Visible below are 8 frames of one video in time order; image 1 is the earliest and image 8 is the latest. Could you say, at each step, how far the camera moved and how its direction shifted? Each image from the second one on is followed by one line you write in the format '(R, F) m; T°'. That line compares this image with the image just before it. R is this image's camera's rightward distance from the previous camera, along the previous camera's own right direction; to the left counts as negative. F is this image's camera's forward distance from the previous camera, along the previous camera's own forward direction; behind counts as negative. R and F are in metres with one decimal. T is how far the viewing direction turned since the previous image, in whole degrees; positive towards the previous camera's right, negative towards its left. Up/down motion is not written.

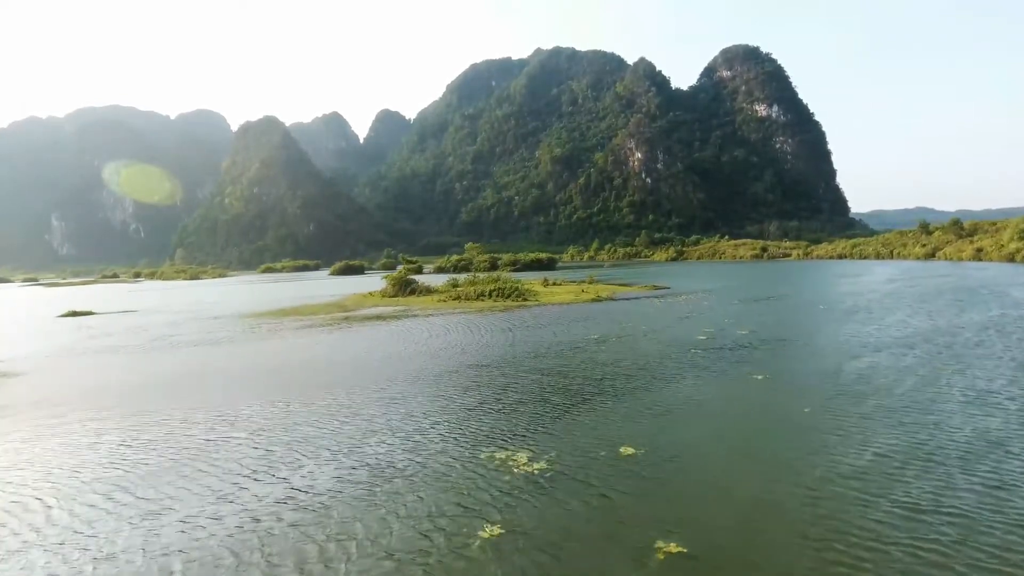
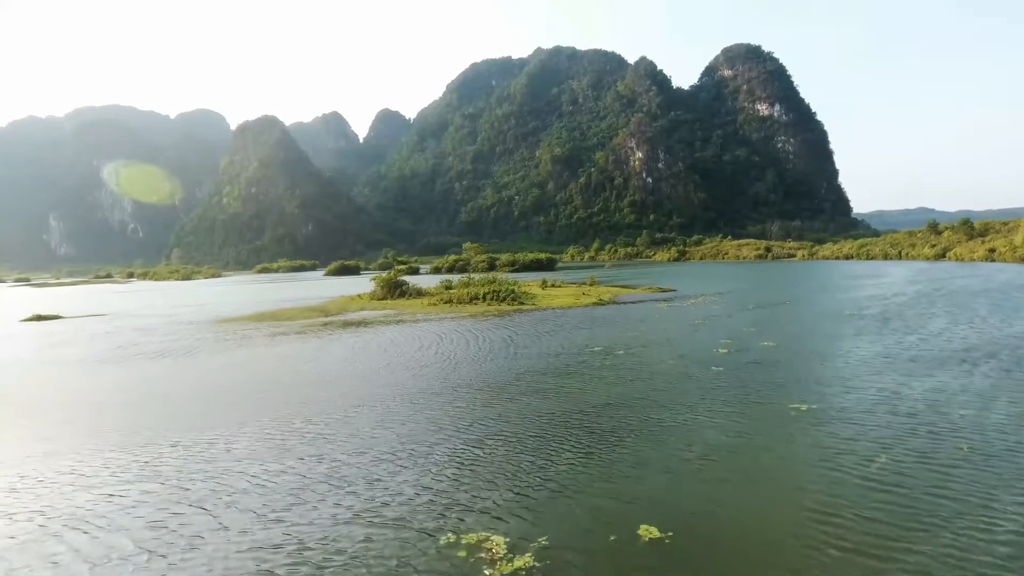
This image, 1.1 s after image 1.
(+0.3, +2.9) m; 0°
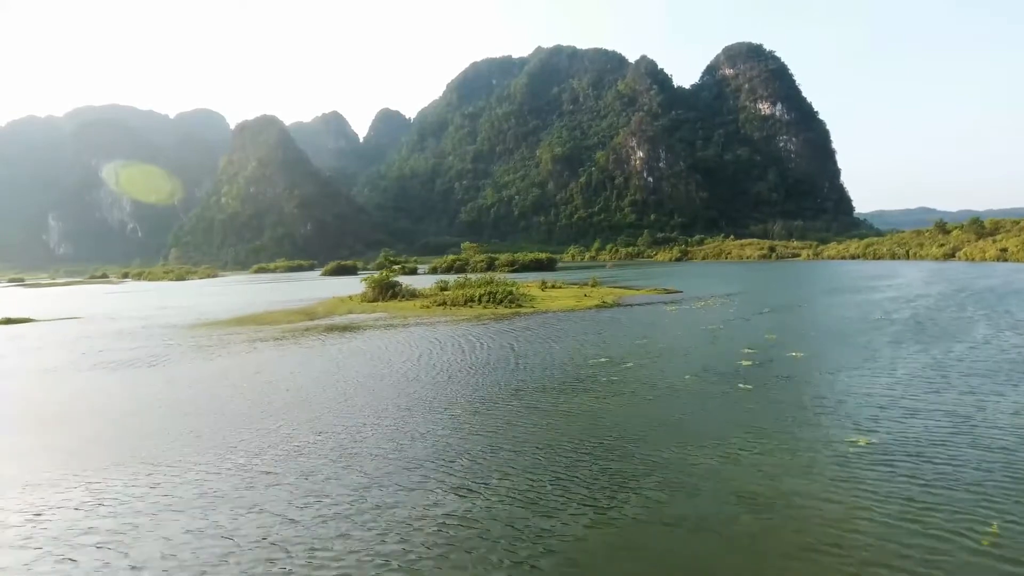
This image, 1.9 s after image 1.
(+0.2, +2.4) m; 0°
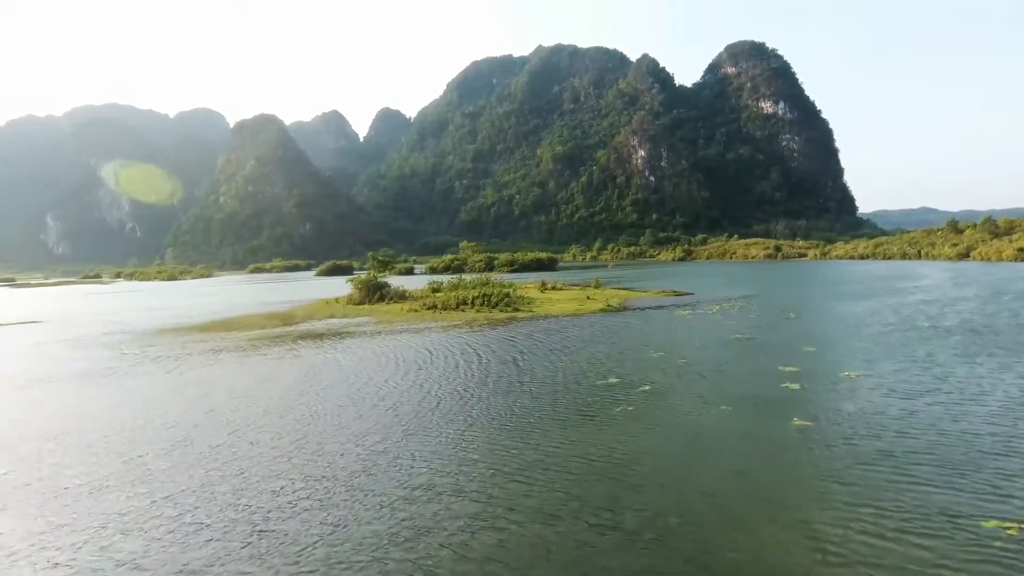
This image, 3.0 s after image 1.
(+0.2, +3.3) m; 0°
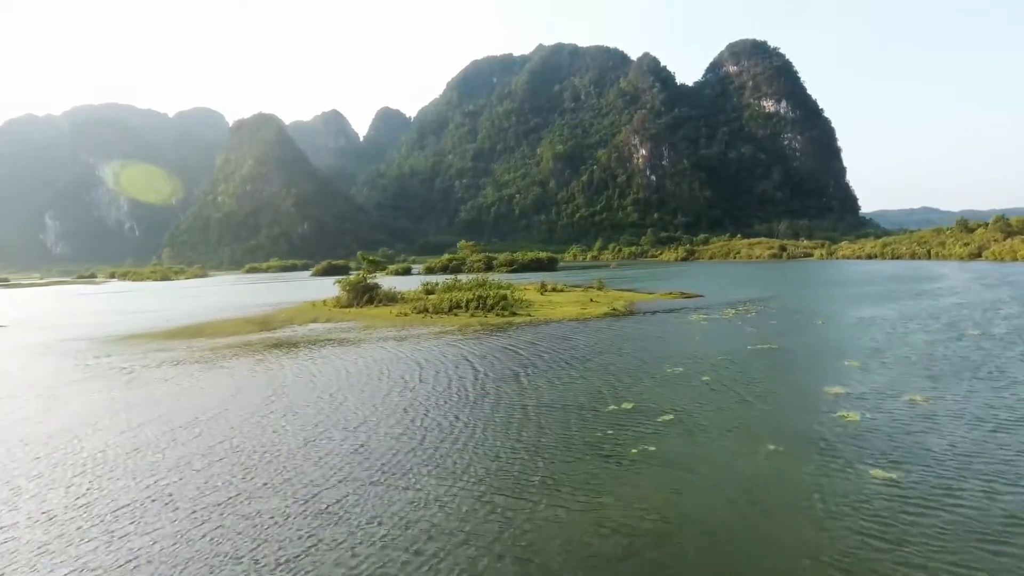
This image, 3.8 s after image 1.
(+0.2, +2.7) m; 0°
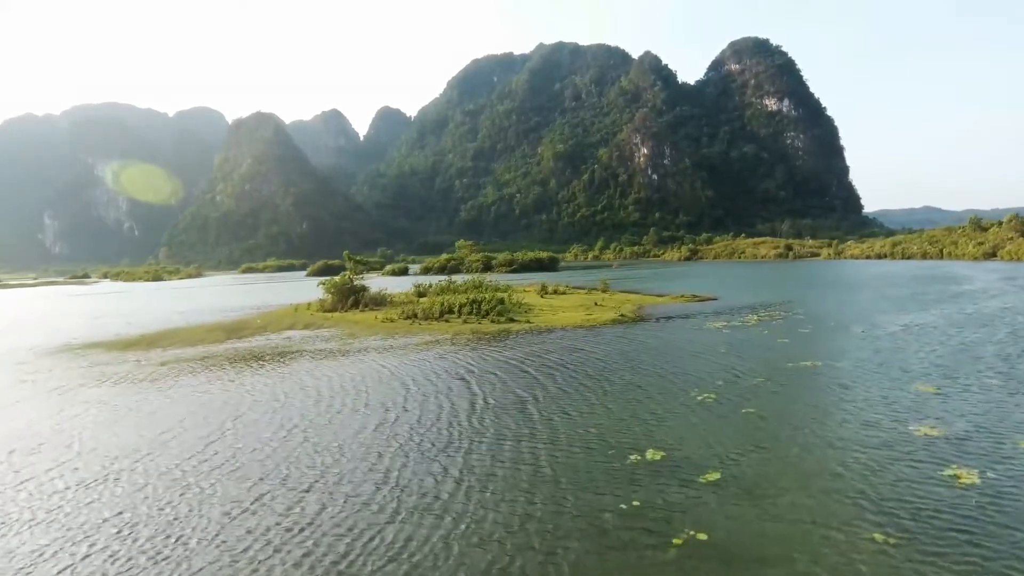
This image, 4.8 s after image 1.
(+0.2, +3.1) m; 0°
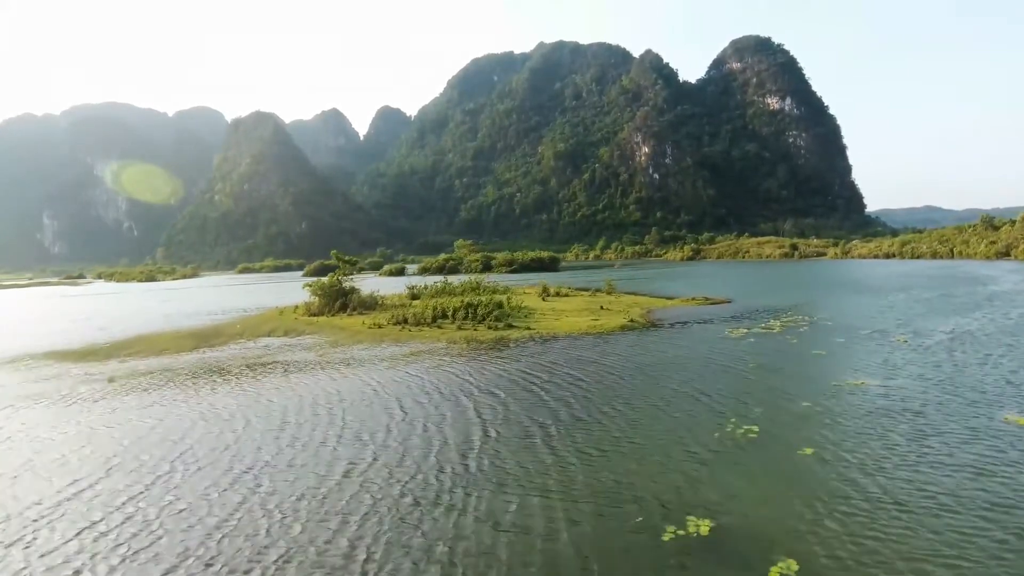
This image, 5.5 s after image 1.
(+0.1, +2.5) m; 0°
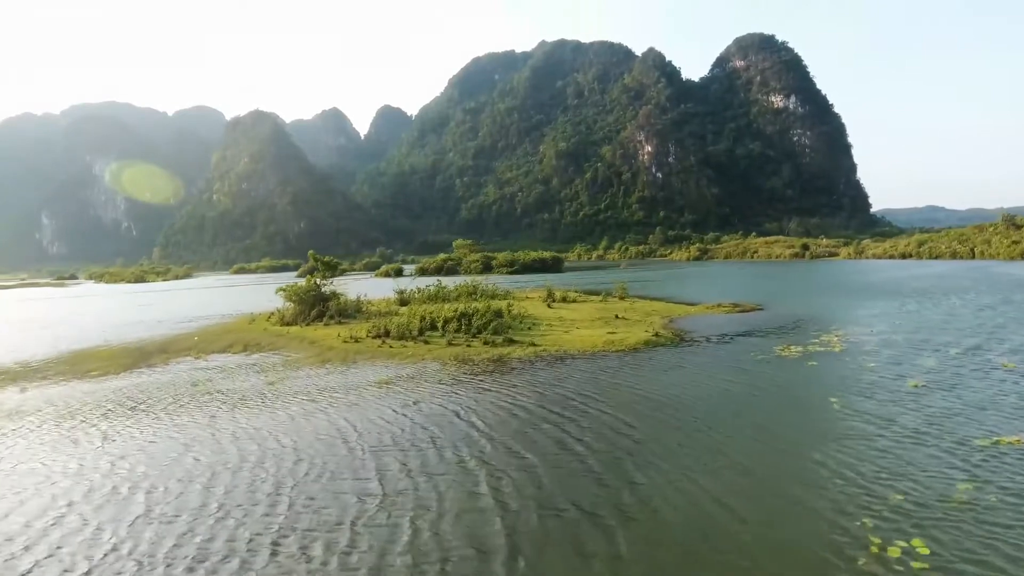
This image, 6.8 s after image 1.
(0.0, +4.3) m; 0°
